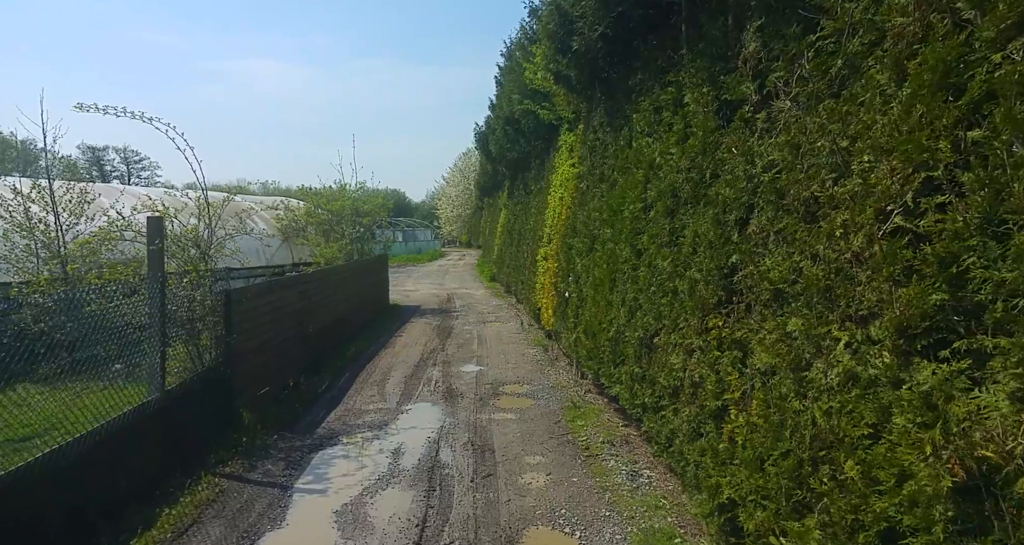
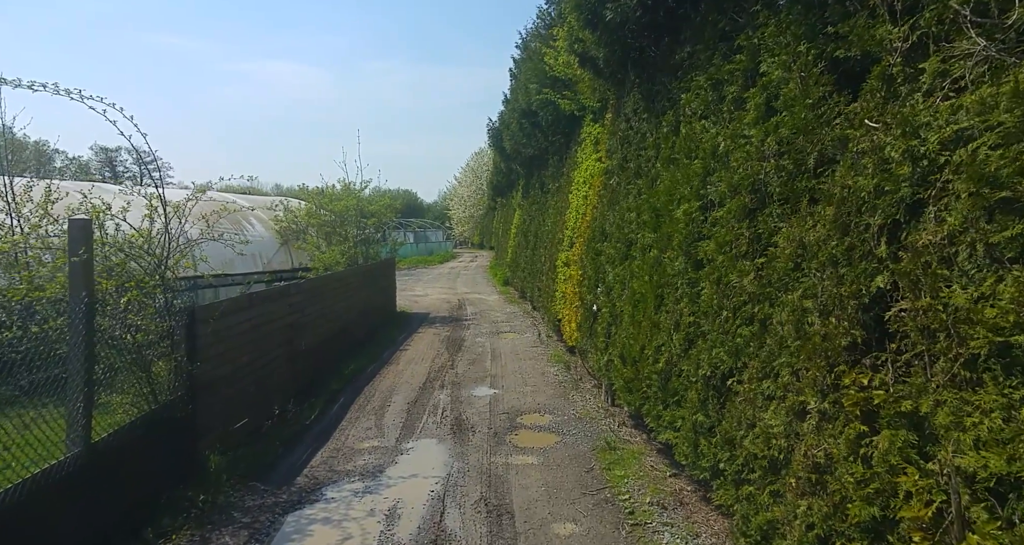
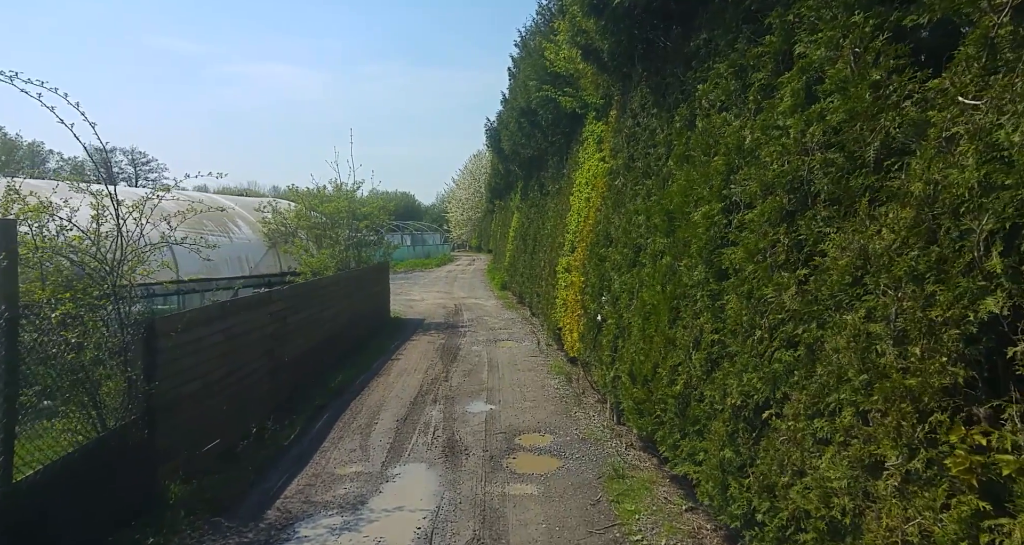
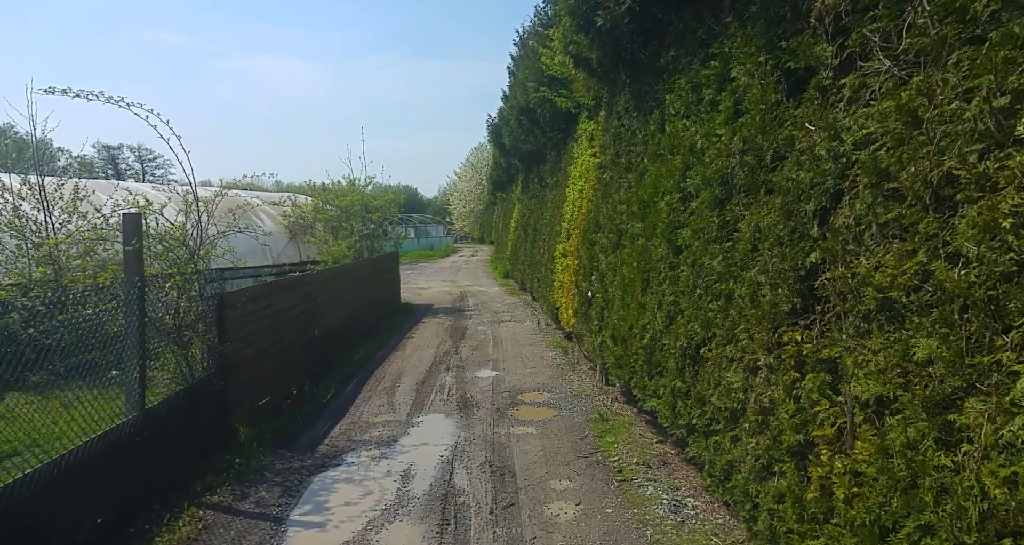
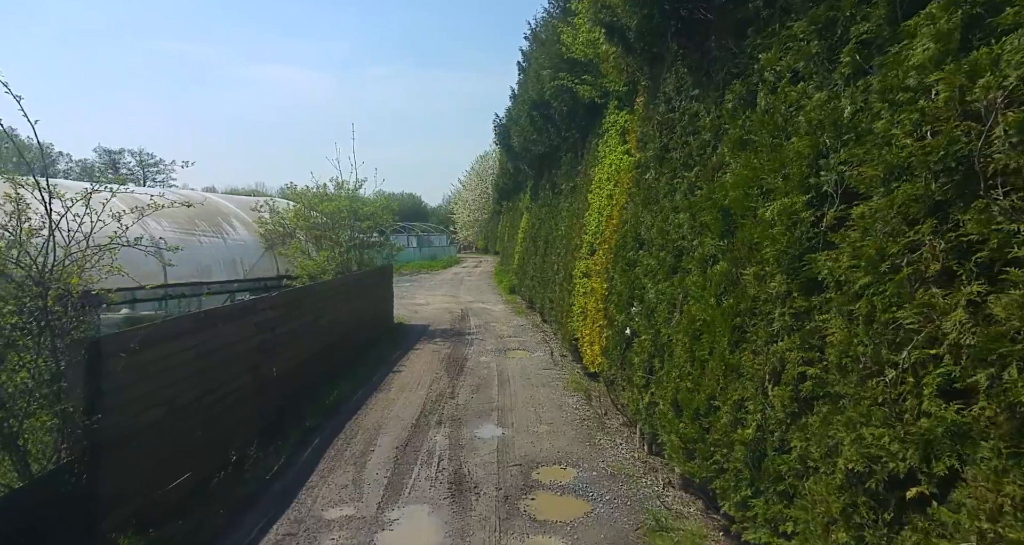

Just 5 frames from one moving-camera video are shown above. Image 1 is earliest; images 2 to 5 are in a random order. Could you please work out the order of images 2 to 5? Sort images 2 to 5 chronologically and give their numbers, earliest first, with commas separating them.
4, 2, 3, 5
